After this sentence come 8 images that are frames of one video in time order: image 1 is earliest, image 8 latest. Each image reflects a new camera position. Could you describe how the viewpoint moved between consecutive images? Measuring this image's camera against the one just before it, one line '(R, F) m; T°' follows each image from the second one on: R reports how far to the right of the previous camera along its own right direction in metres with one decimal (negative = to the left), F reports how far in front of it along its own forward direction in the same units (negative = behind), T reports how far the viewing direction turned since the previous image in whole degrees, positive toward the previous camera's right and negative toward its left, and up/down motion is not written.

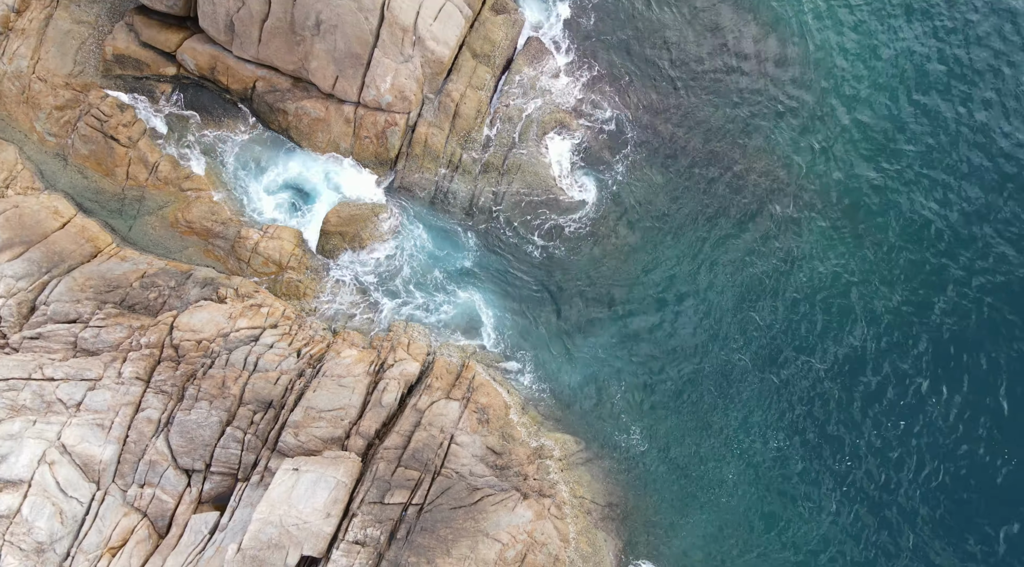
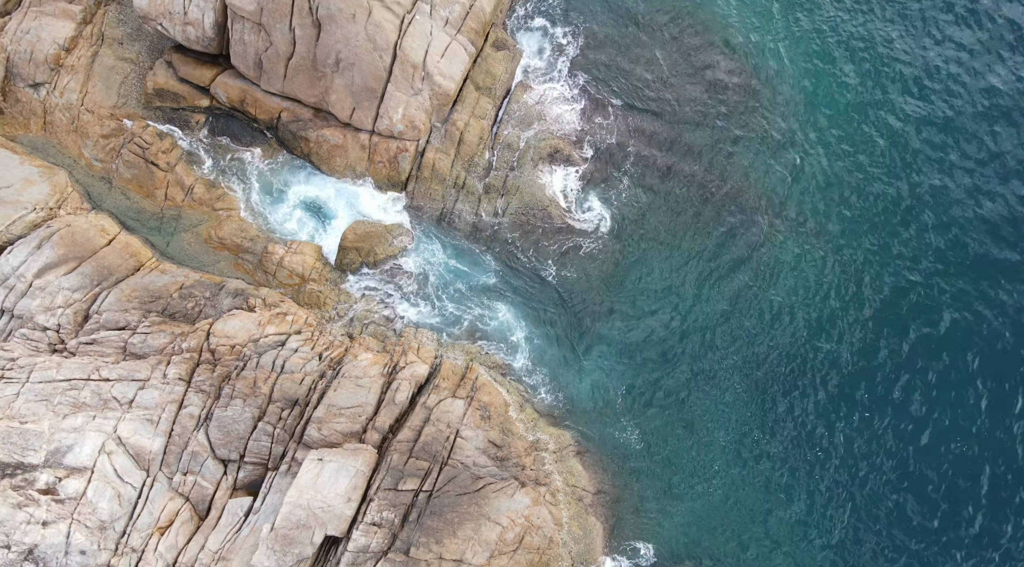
(0.0, -3.8) m; 0°
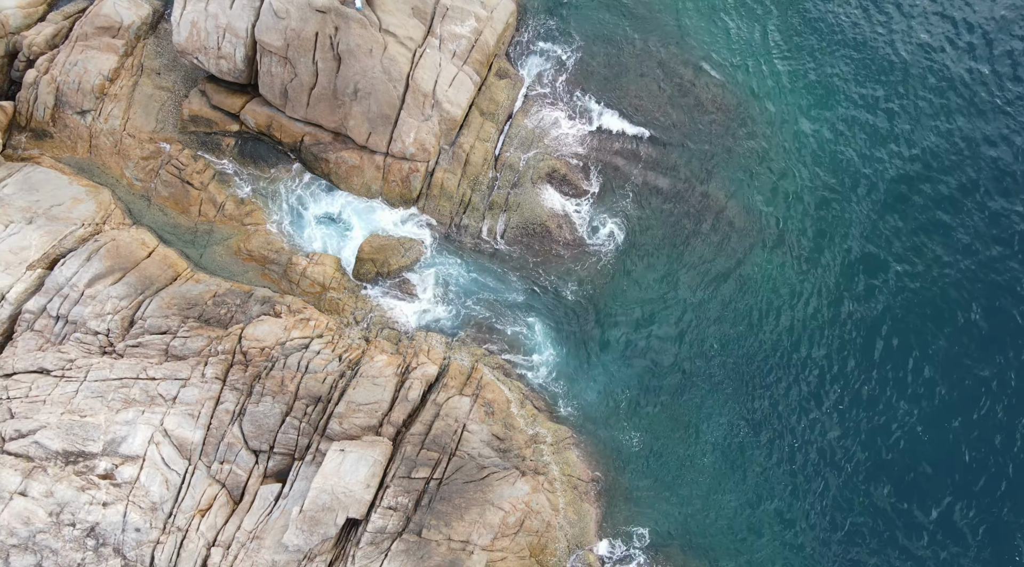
(-0.1, -3.8) m; 0°
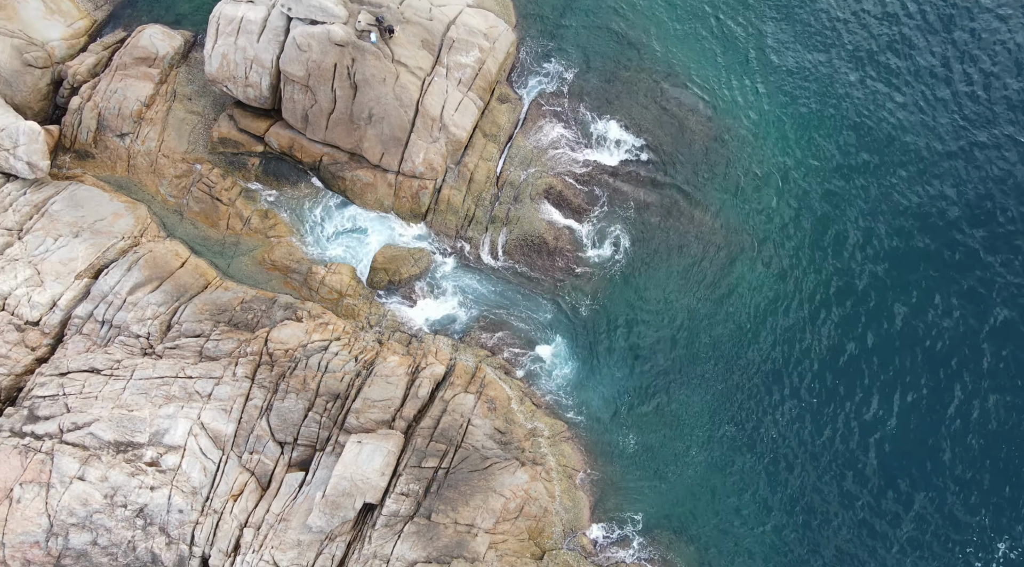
(-0.1, -3.9) m; 0°
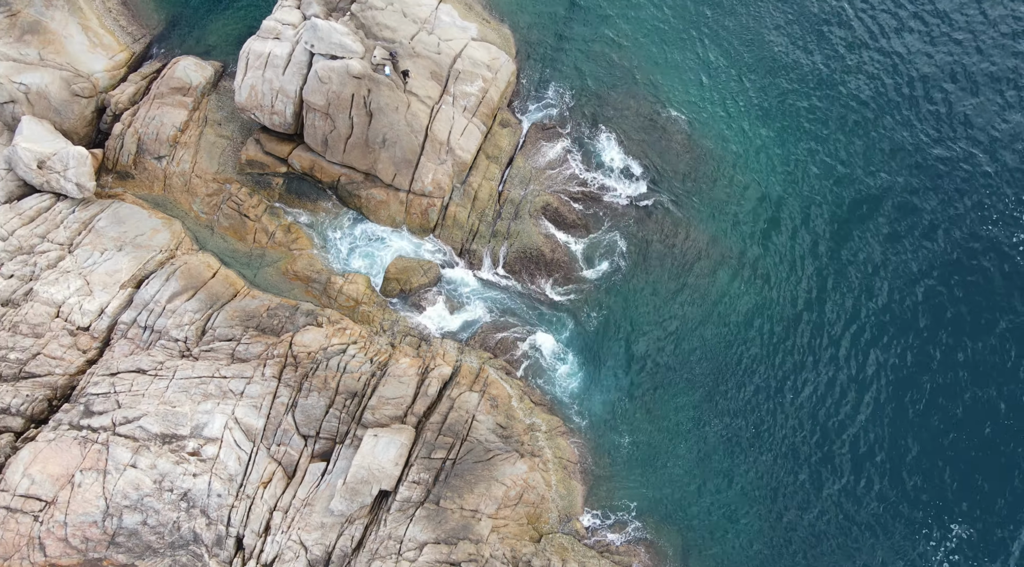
(0.0, -4.5) m; 0°
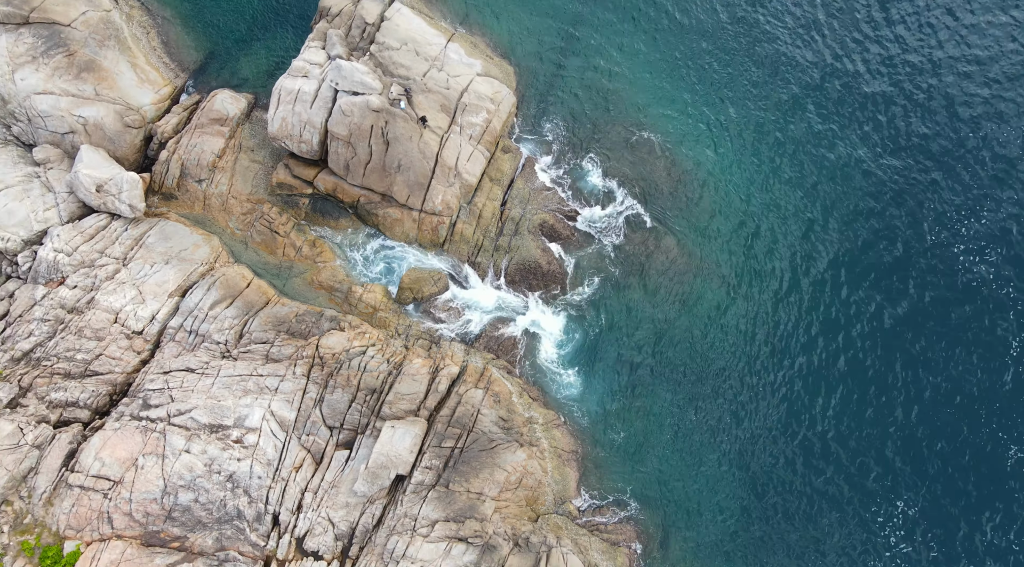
(-0.1, -6.2) m; 0°
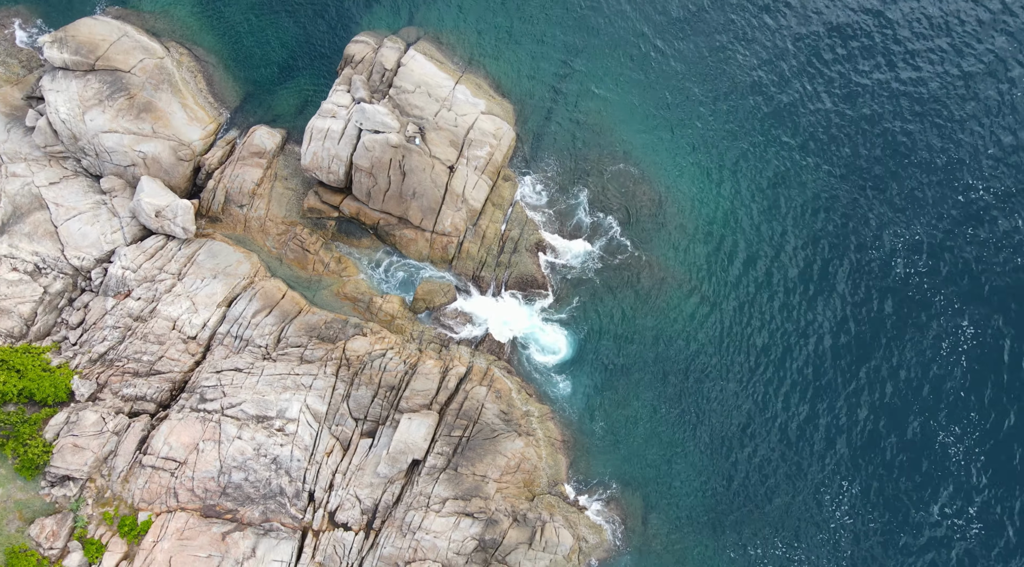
(0.0, -8.5) m; 0°
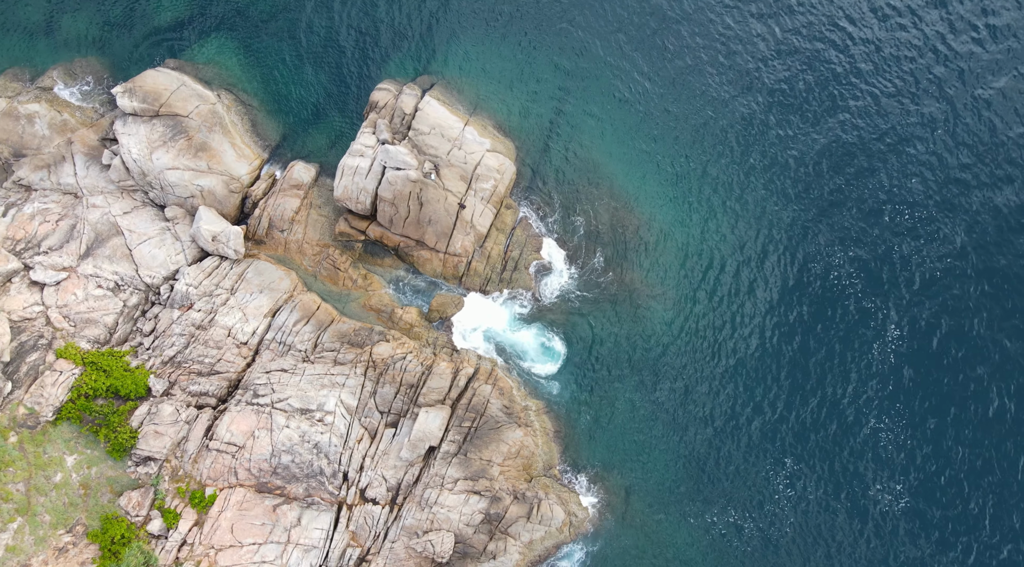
(-0.2, -10.9) m; 0°
